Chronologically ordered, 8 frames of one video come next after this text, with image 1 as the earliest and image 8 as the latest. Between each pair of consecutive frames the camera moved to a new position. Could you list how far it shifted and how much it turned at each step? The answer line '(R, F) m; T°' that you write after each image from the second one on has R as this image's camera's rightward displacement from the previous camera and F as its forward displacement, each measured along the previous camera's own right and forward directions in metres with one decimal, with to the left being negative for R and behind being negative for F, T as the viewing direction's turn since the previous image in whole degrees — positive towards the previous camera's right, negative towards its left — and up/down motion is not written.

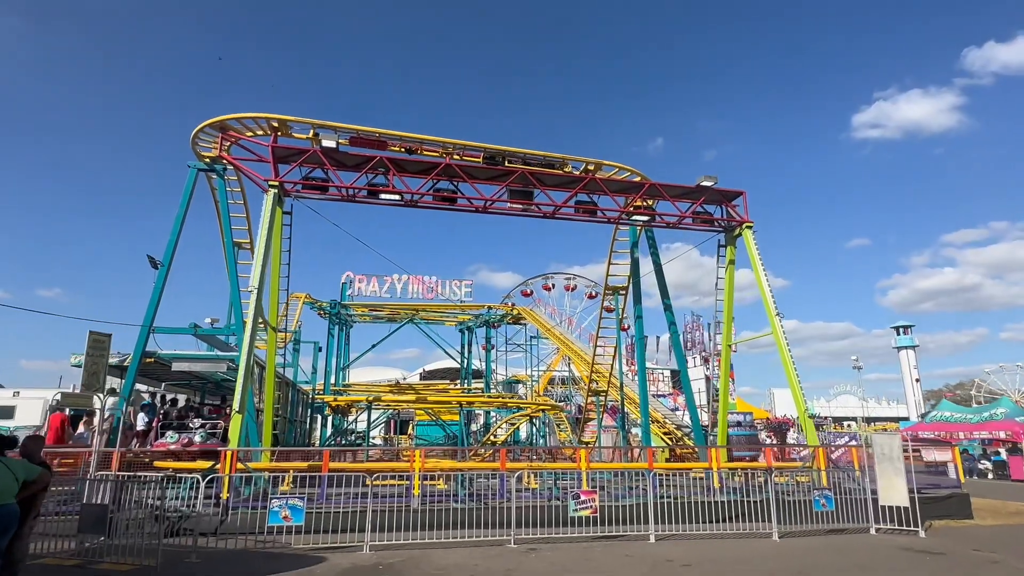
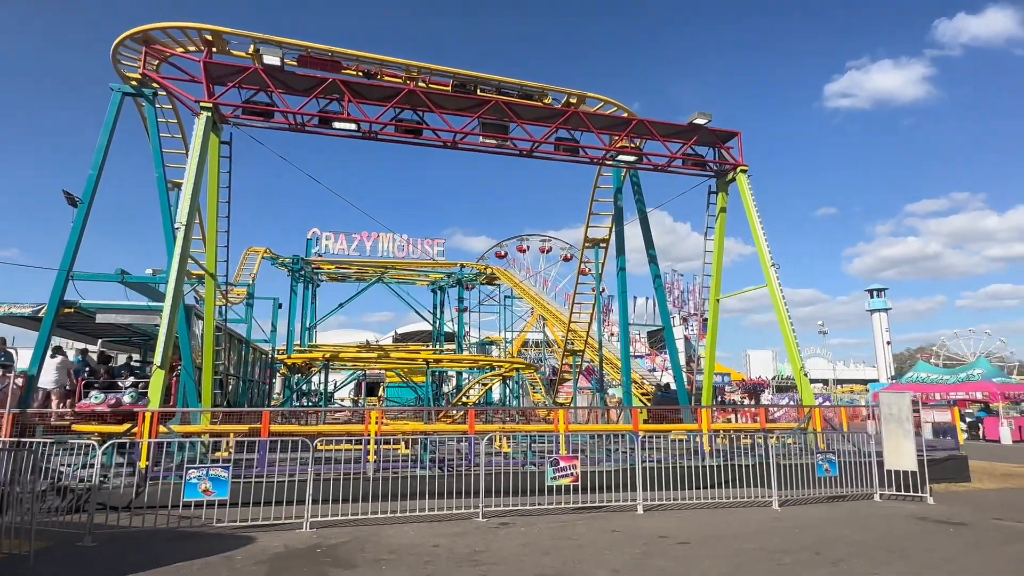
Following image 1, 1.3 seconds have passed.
(+0.1, +1.4) m; +3°
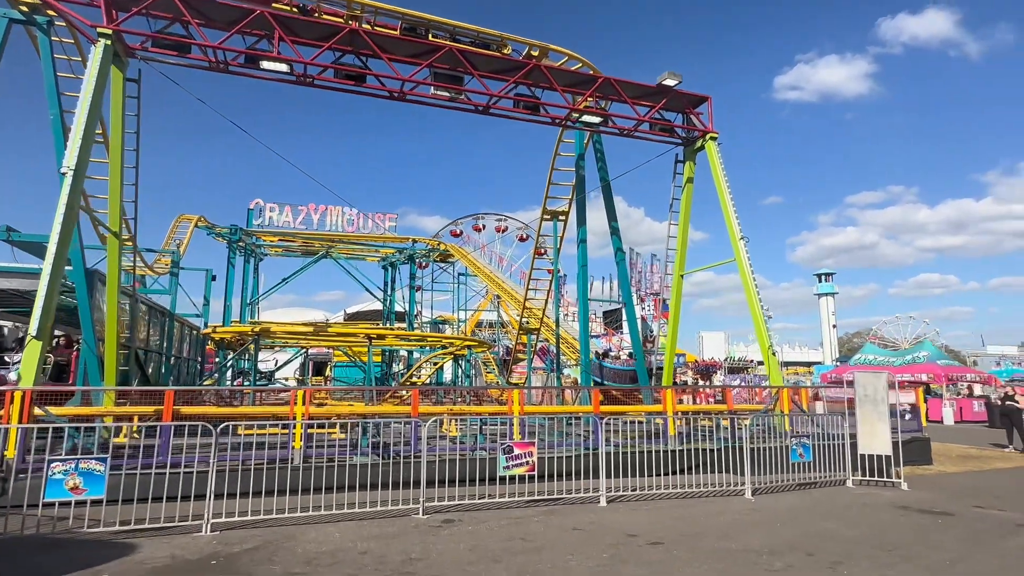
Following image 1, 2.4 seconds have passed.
(+0.1, +1.1) m; +4°
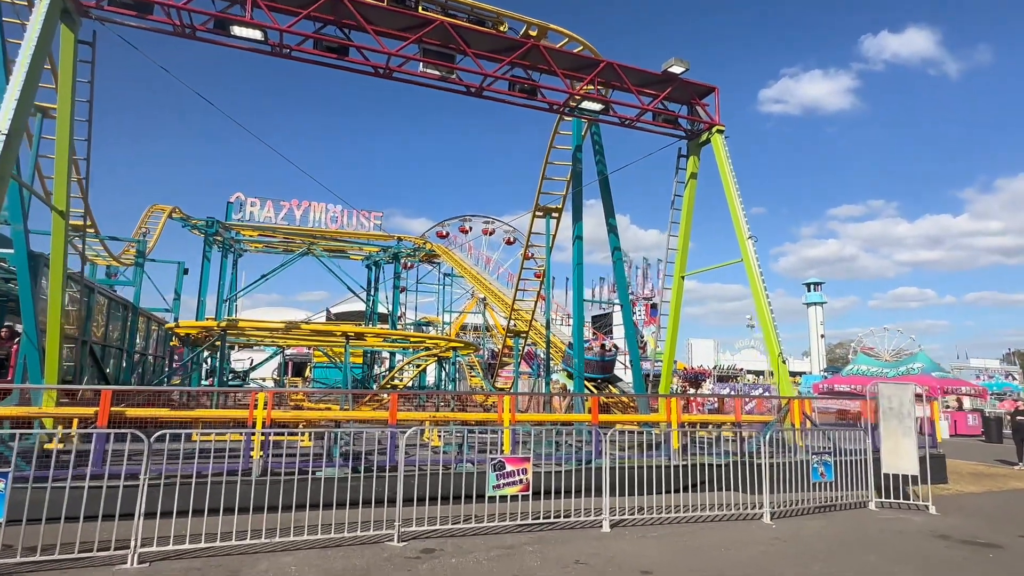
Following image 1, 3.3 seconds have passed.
(-0.1, +0.9) m; +1°
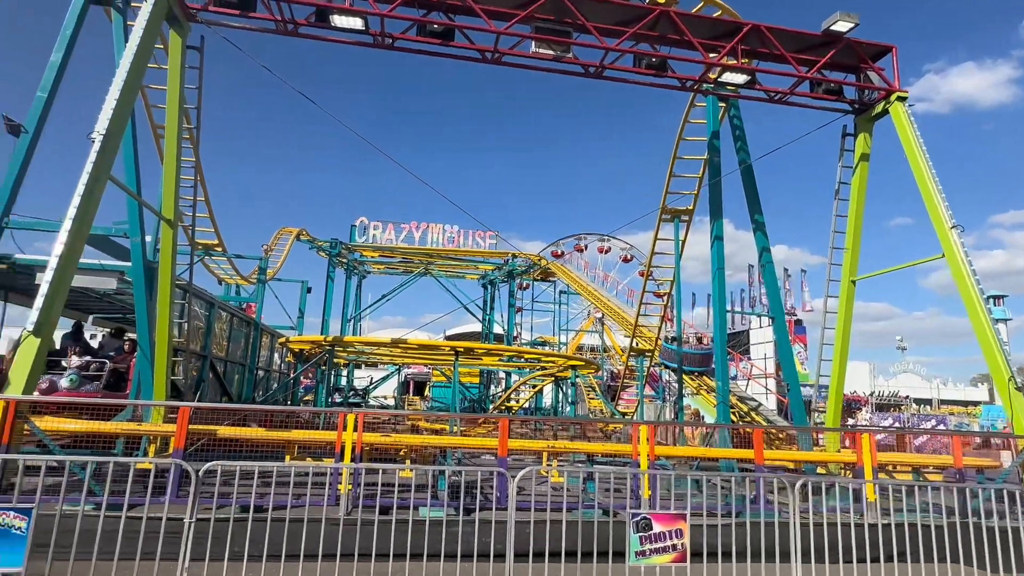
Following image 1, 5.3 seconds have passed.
(-0.2, +1.4) m; -11°
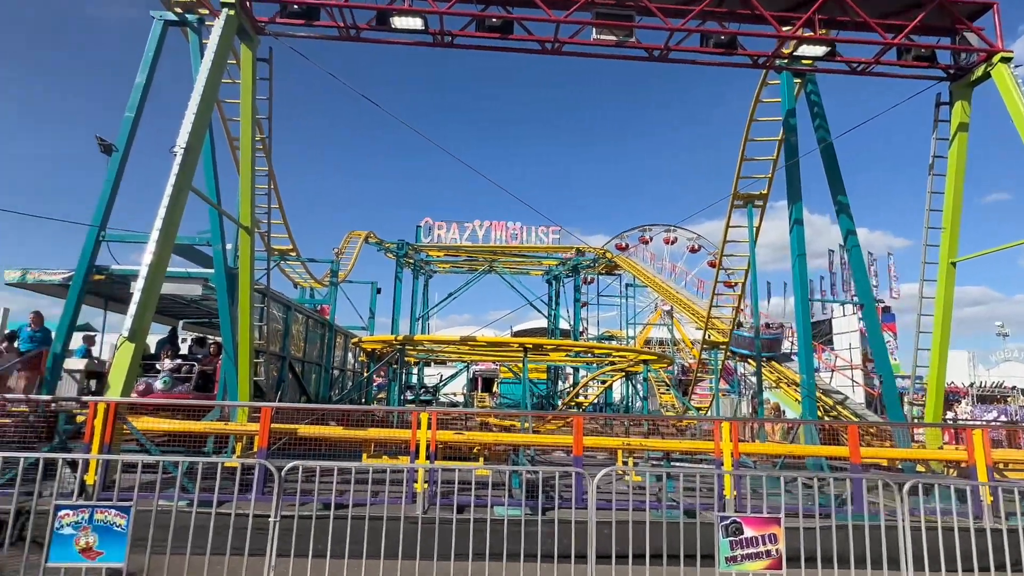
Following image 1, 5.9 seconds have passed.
(-0.1, +0.1) m; -6°
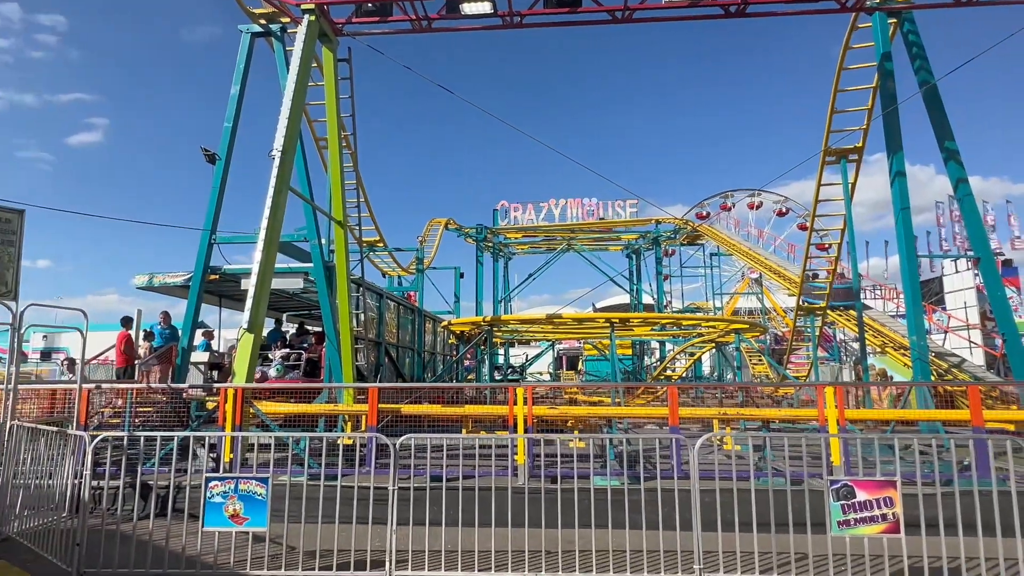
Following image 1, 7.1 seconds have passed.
(-0.1, -0.1) m; -8°
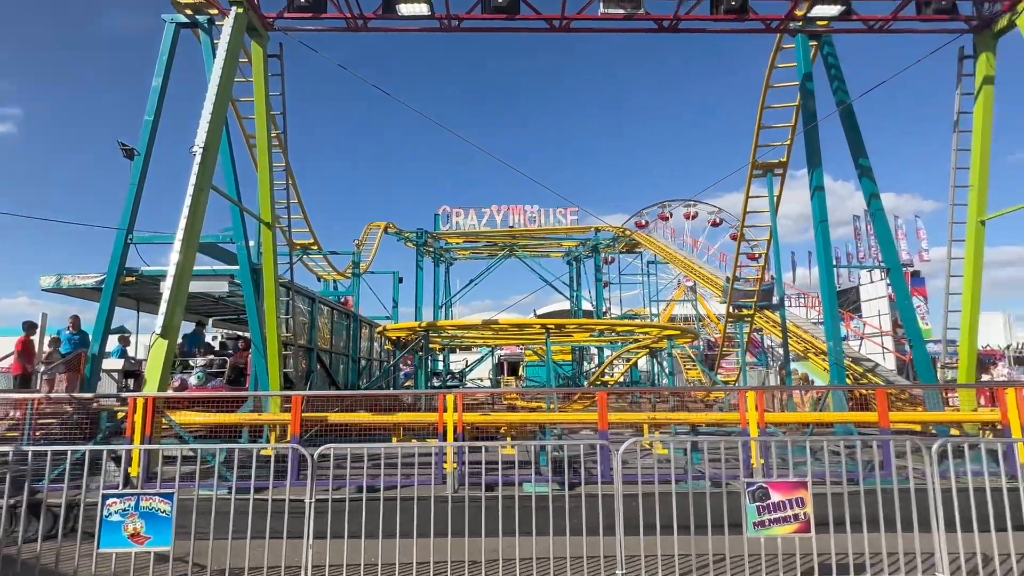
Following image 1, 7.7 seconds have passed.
(+0.1, +0.1) m; +6°
